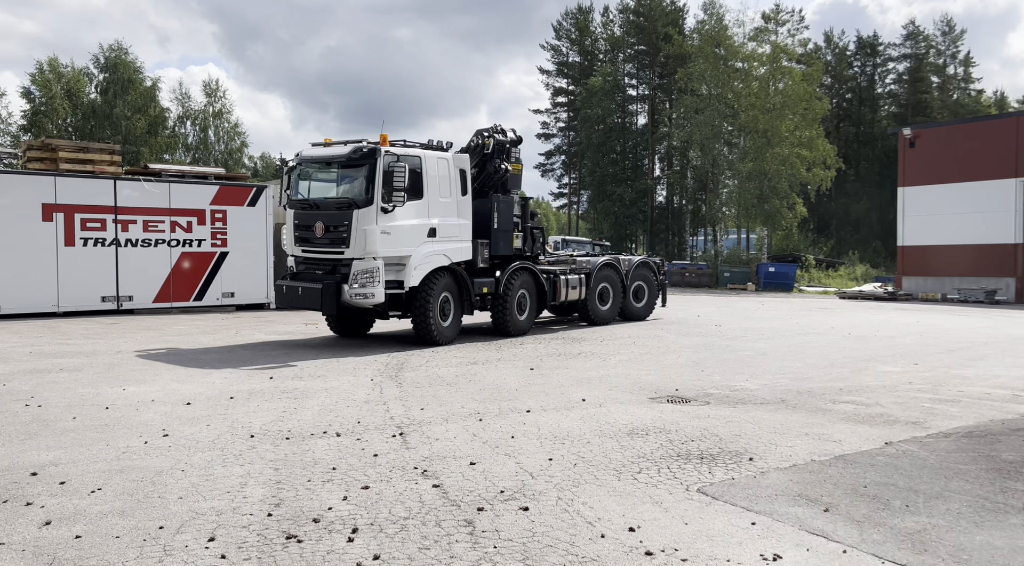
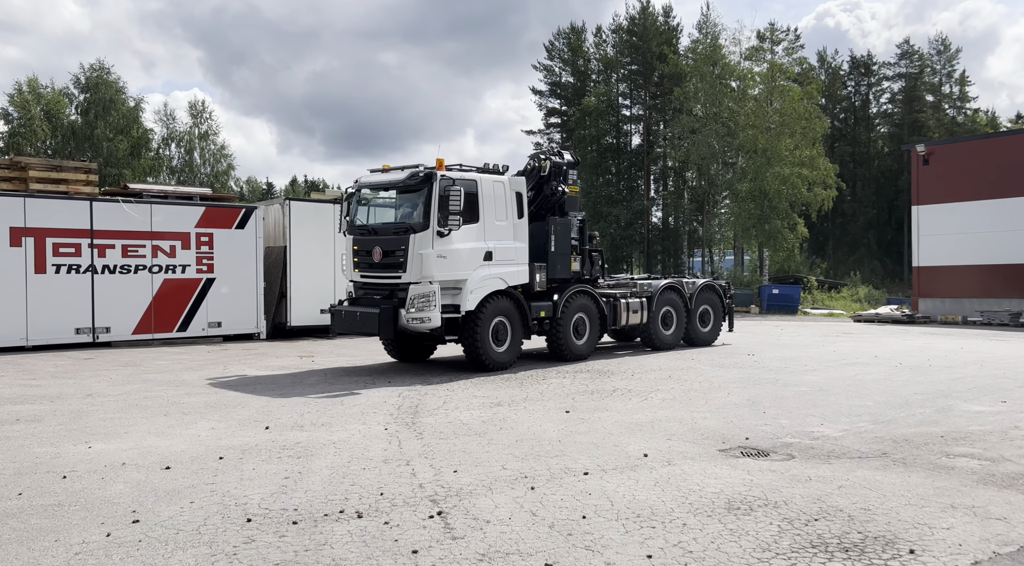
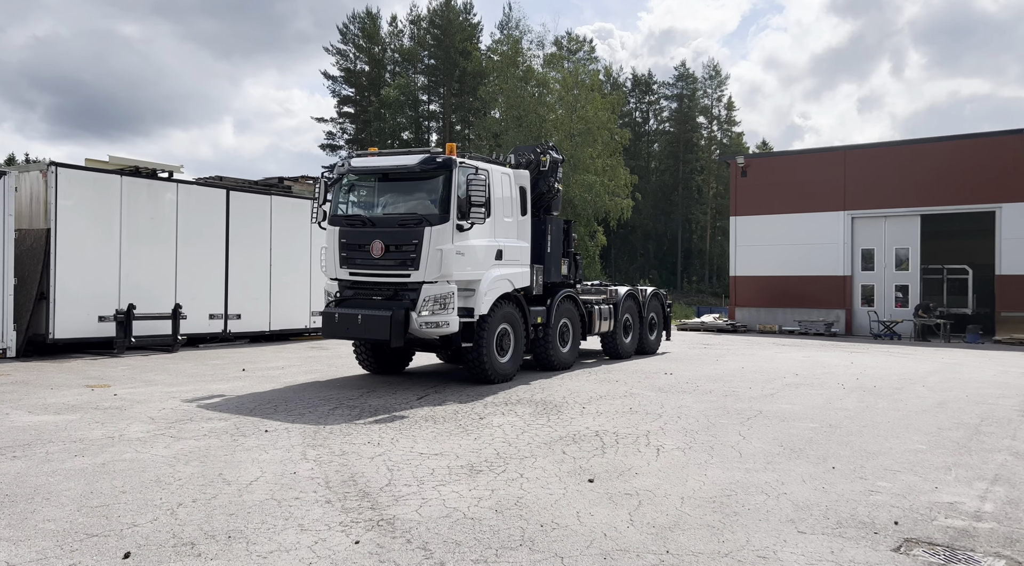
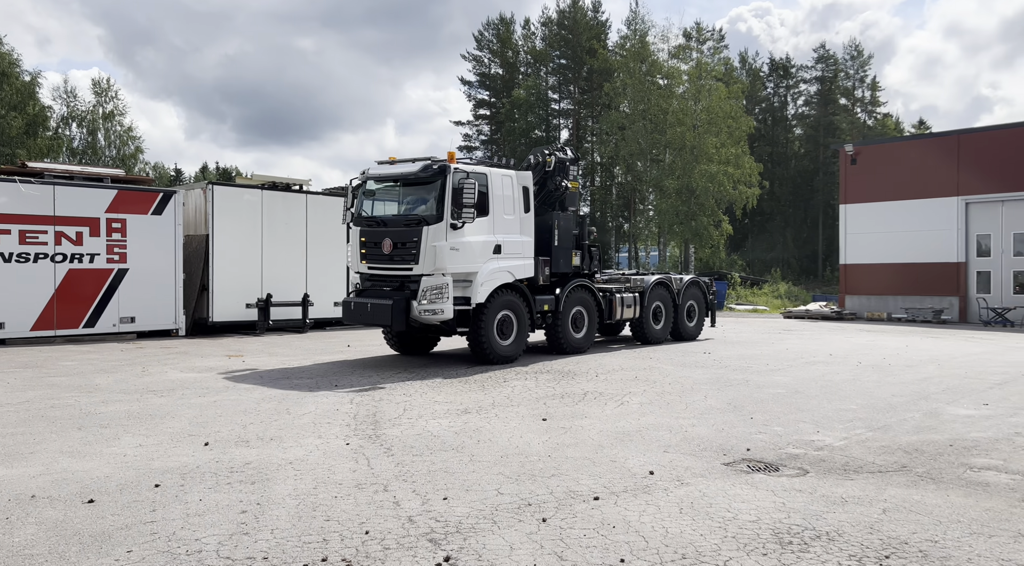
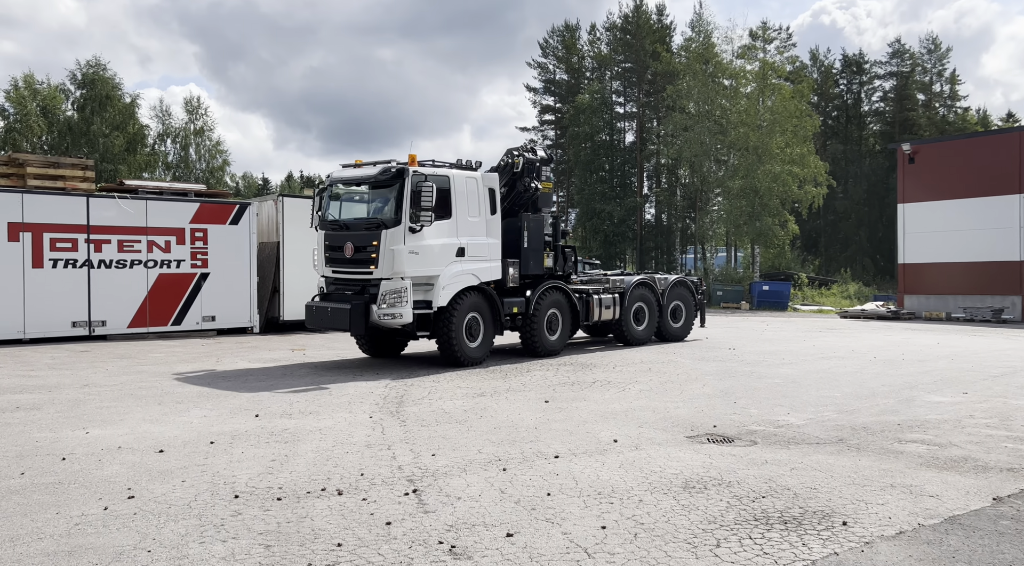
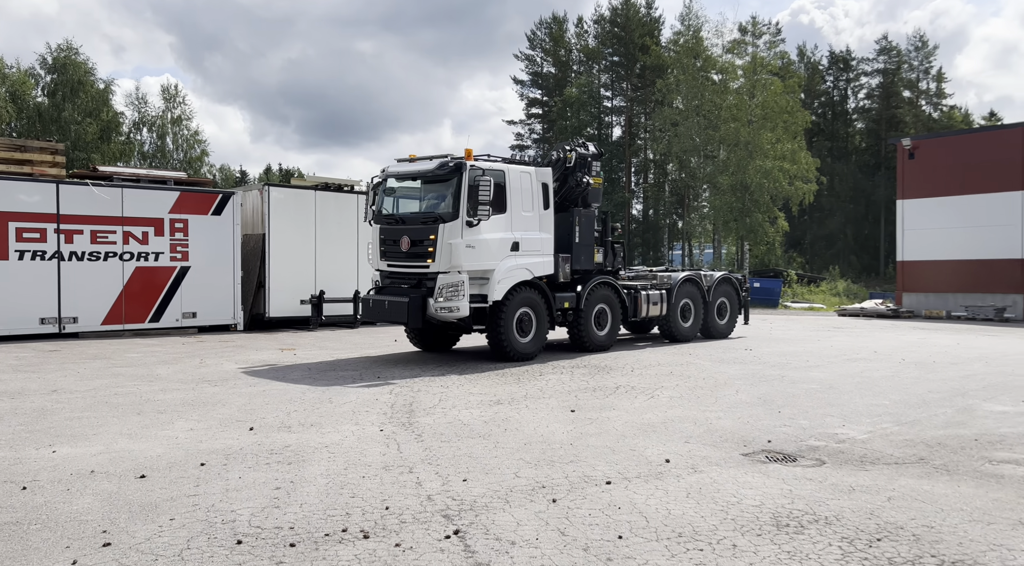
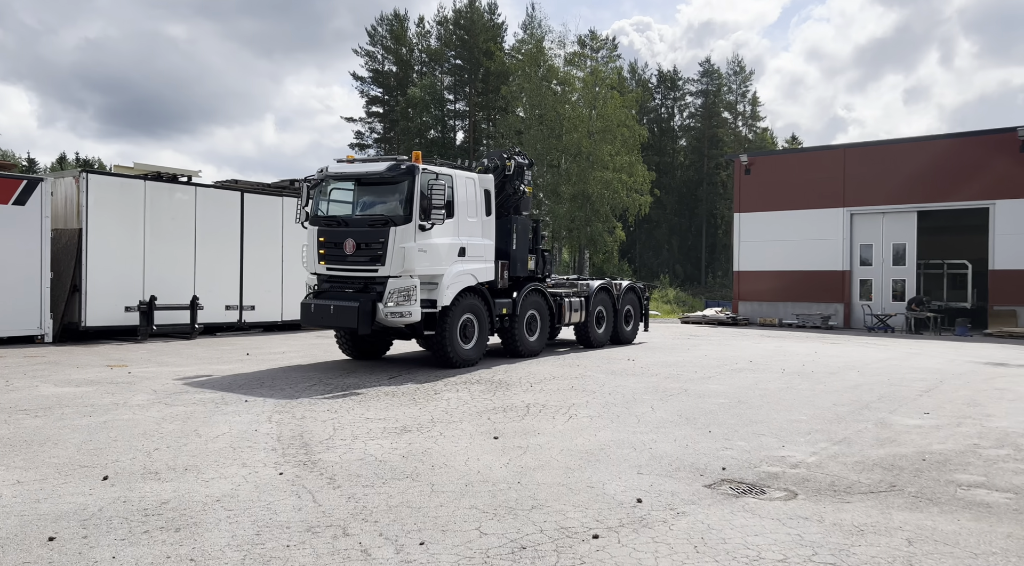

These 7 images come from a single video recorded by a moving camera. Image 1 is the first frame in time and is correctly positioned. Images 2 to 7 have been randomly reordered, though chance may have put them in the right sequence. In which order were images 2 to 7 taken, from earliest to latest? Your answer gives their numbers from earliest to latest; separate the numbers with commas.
5, 2, 6, 4, 7, 3
